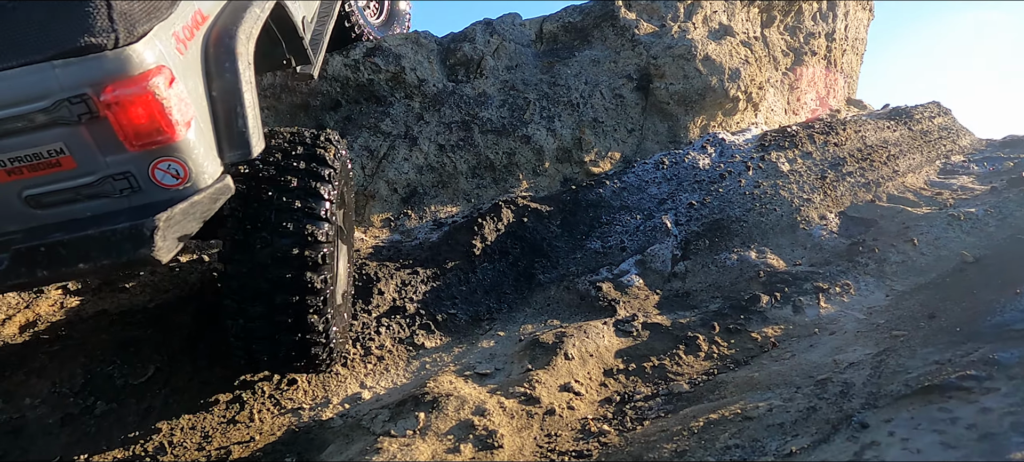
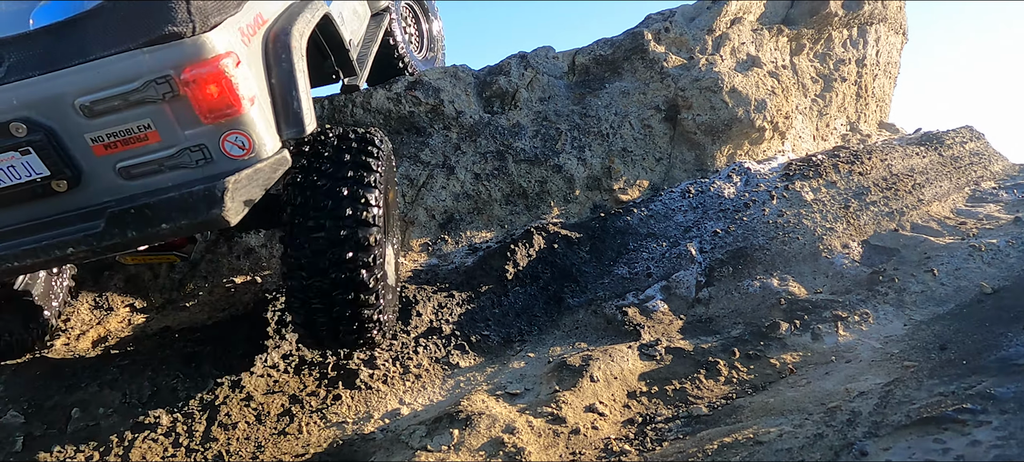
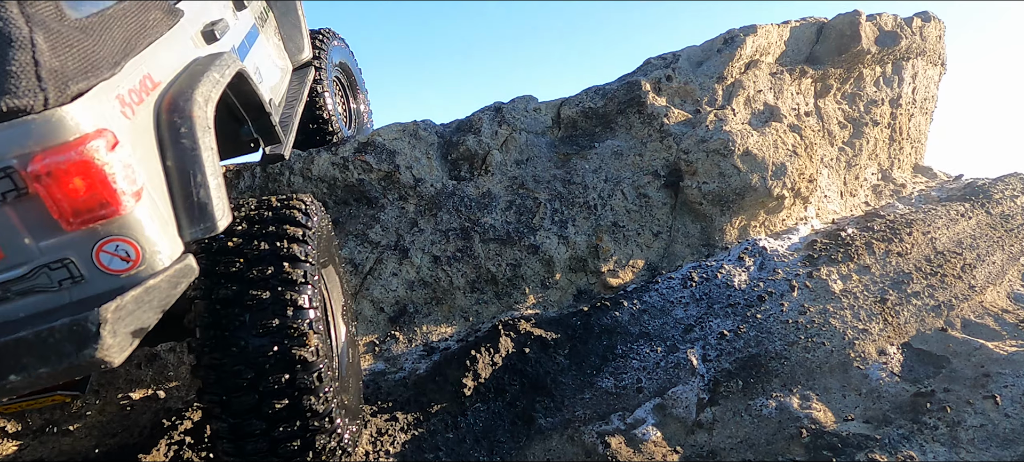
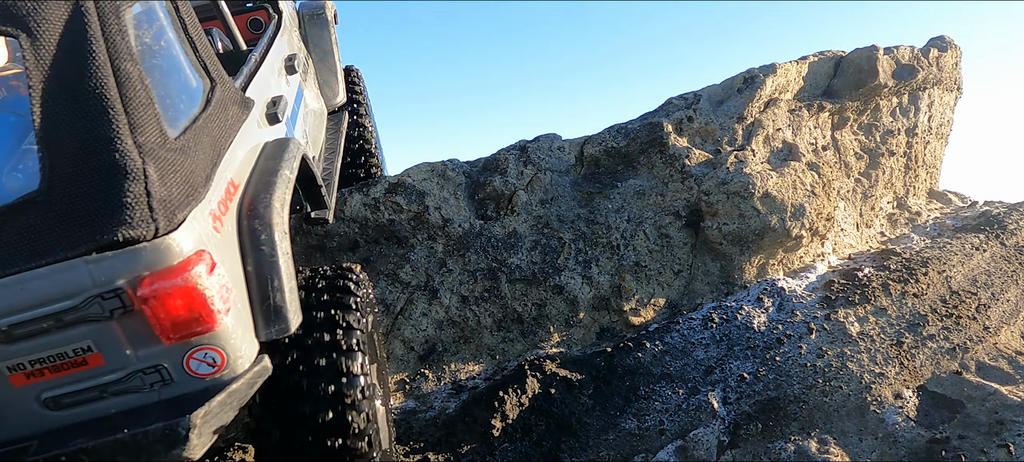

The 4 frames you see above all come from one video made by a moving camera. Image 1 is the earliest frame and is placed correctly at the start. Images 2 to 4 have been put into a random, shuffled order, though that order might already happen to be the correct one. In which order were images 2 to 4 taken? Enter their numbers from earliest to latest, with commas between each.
2, 3, 4
